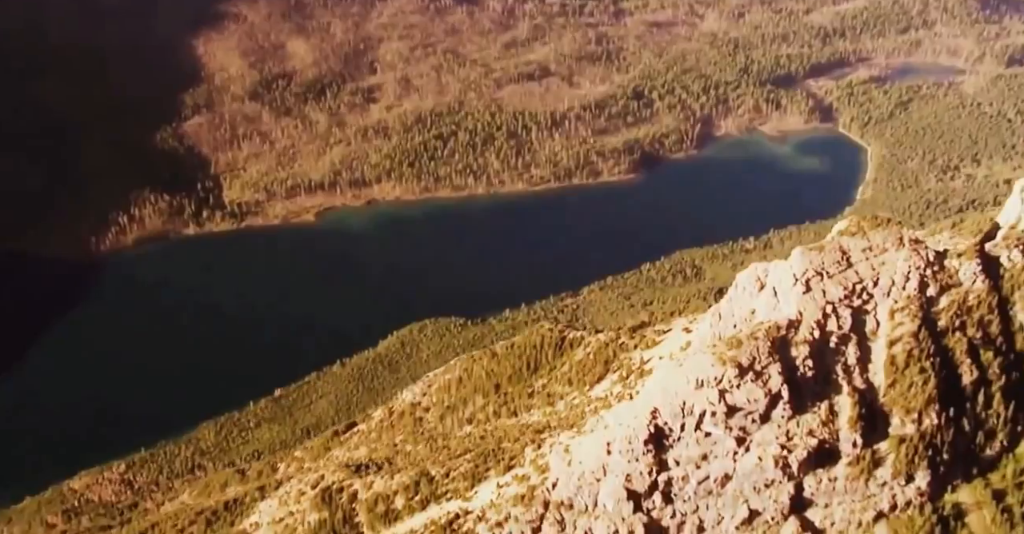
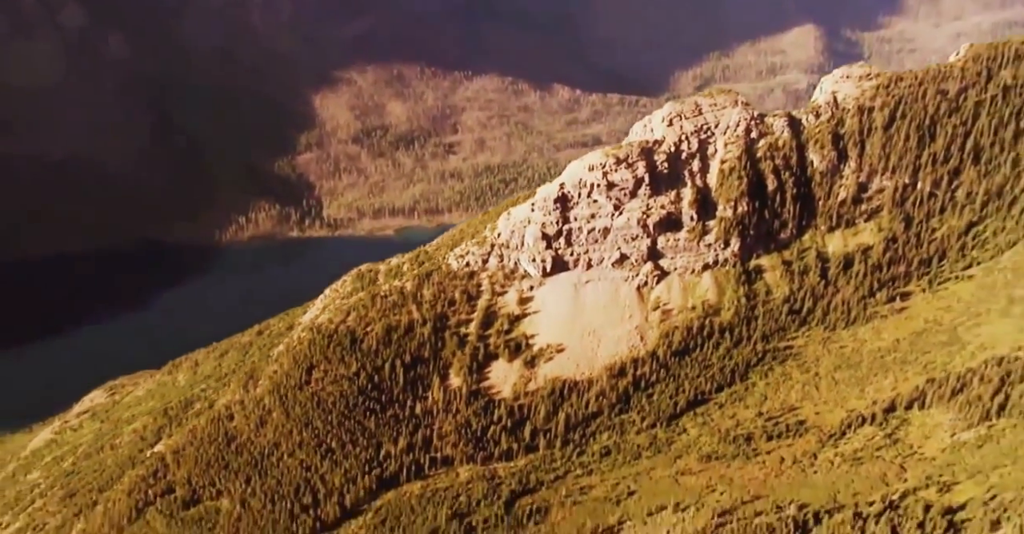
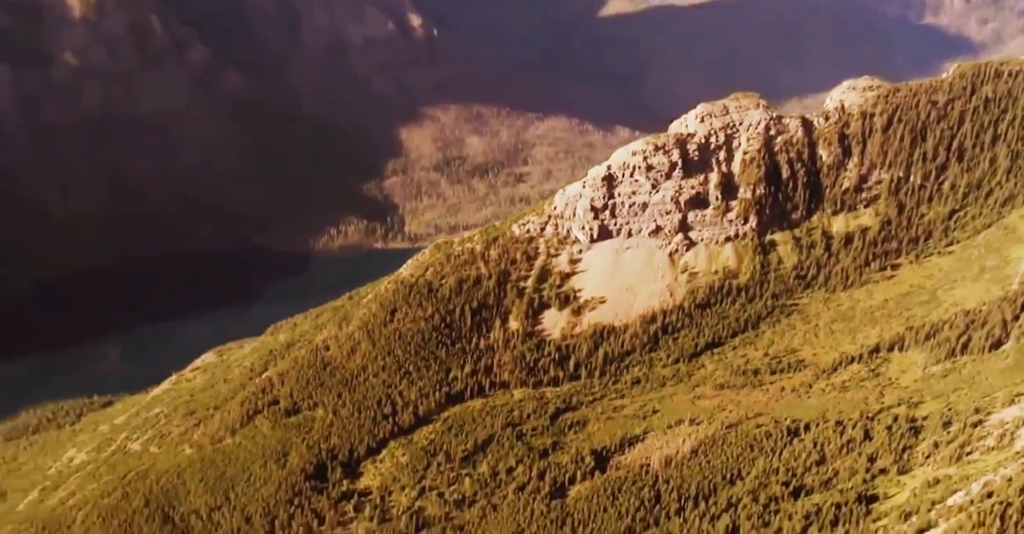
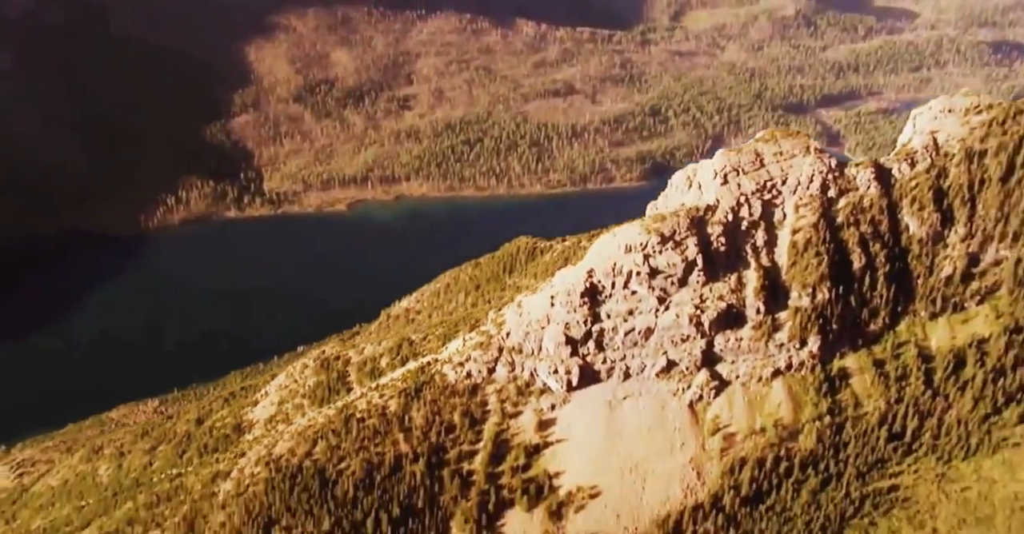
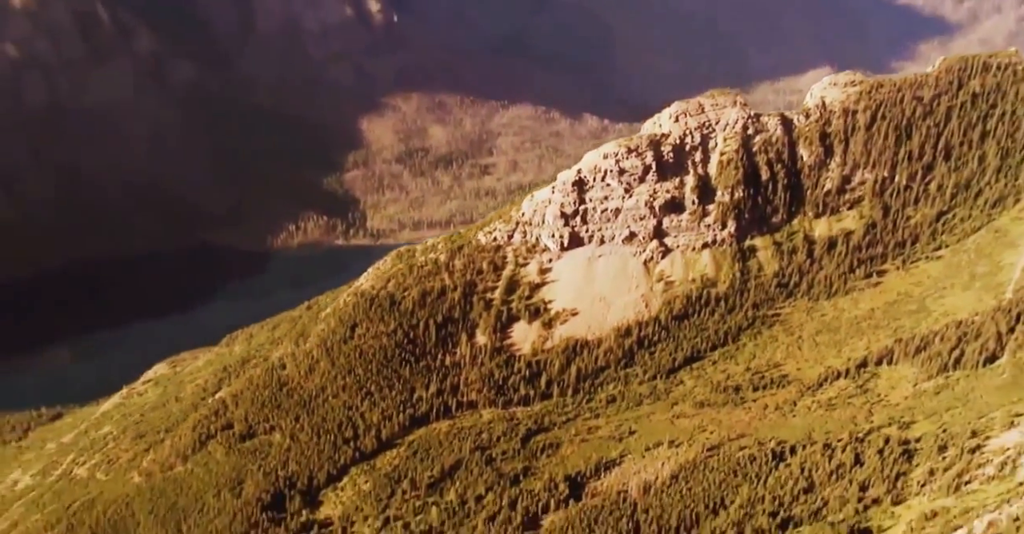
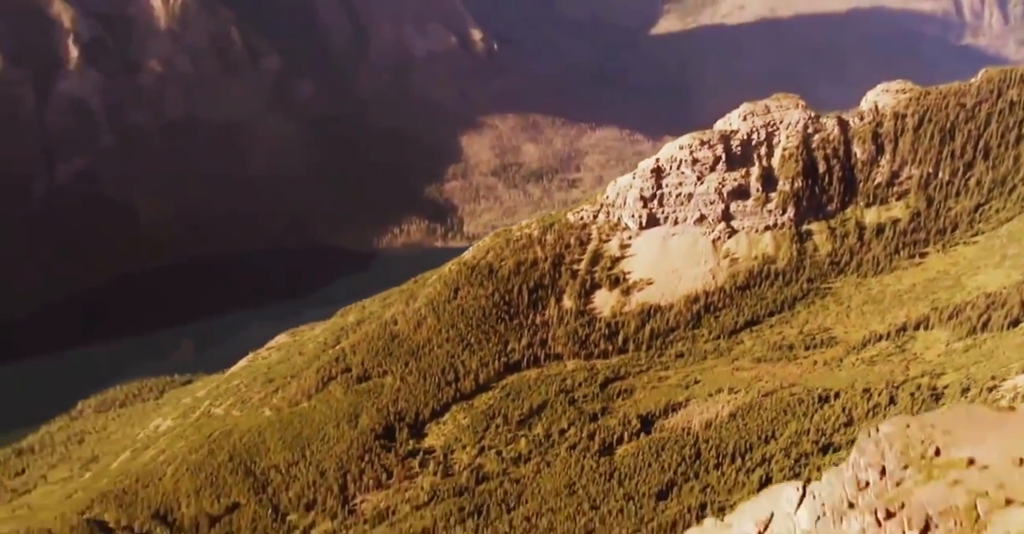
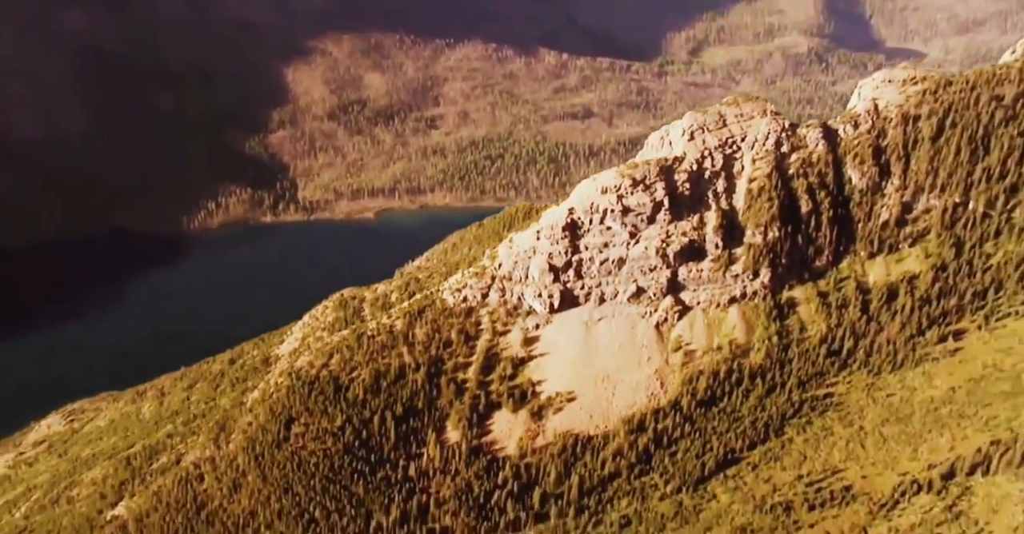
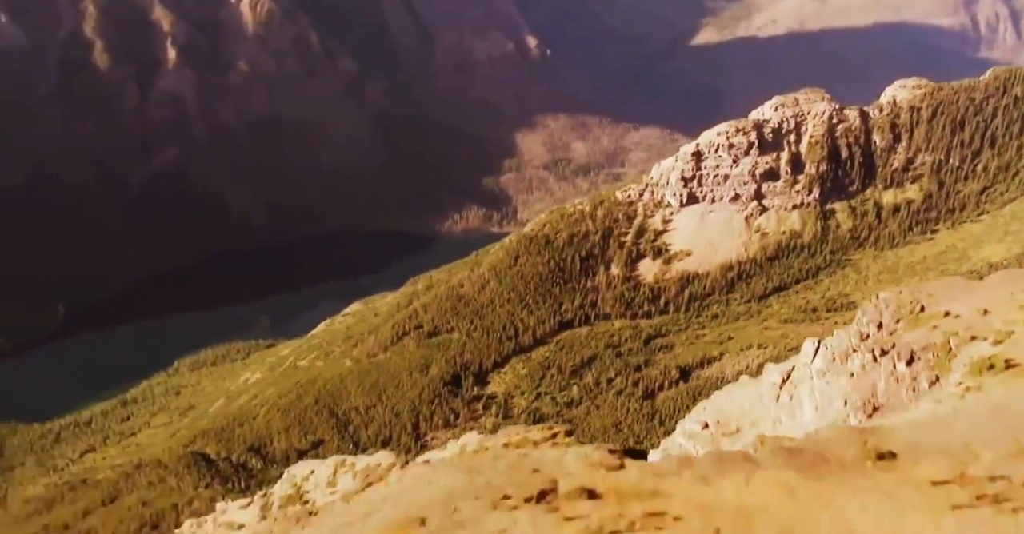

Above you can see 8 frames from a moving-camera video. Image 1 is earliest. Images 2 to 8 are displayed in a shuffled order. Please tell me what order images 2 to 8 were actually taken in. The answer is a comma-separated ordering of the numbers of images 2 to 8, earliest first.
4, 7, 2, 5, 3, 6, 8
